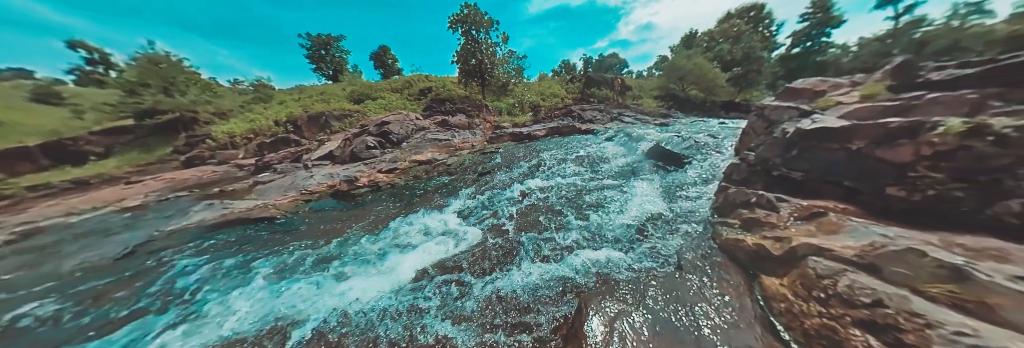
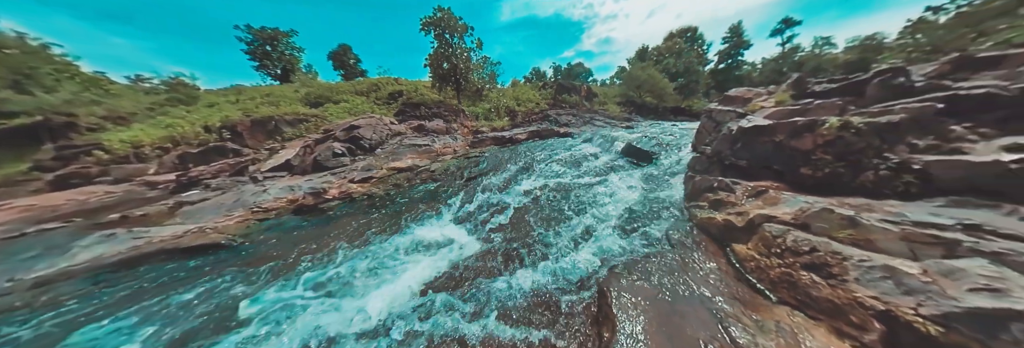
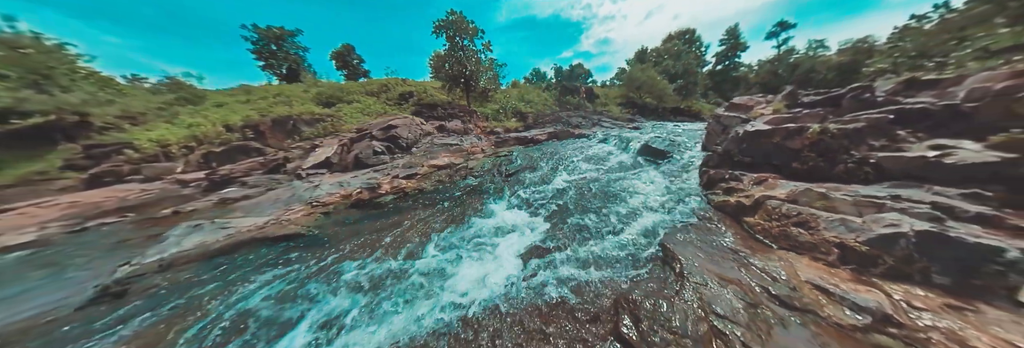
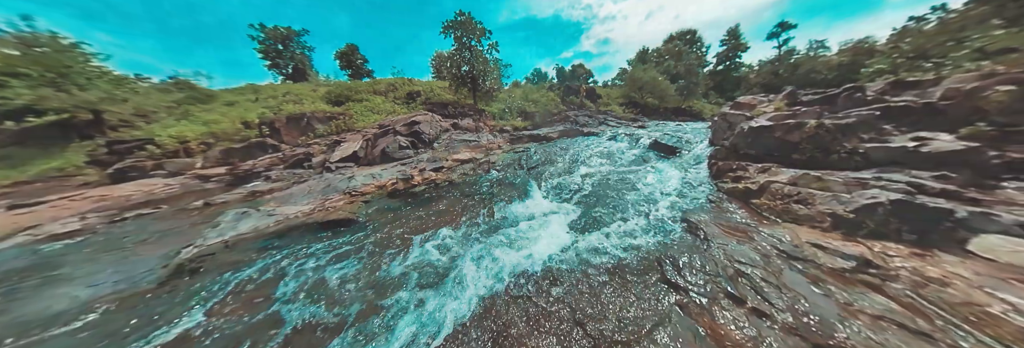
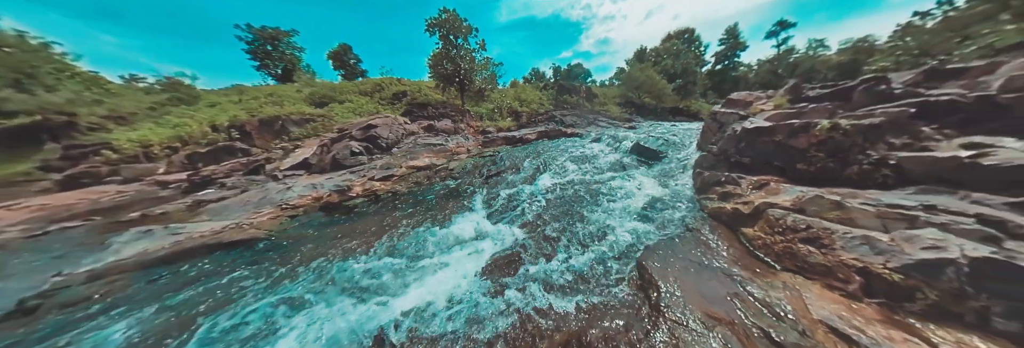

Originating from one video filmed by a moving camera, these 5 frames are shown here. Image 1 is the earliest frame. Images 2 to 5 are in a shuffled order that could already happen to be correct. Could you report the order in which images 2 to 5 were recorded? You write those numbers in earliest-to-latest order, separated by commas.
2, 5, 3, 4
